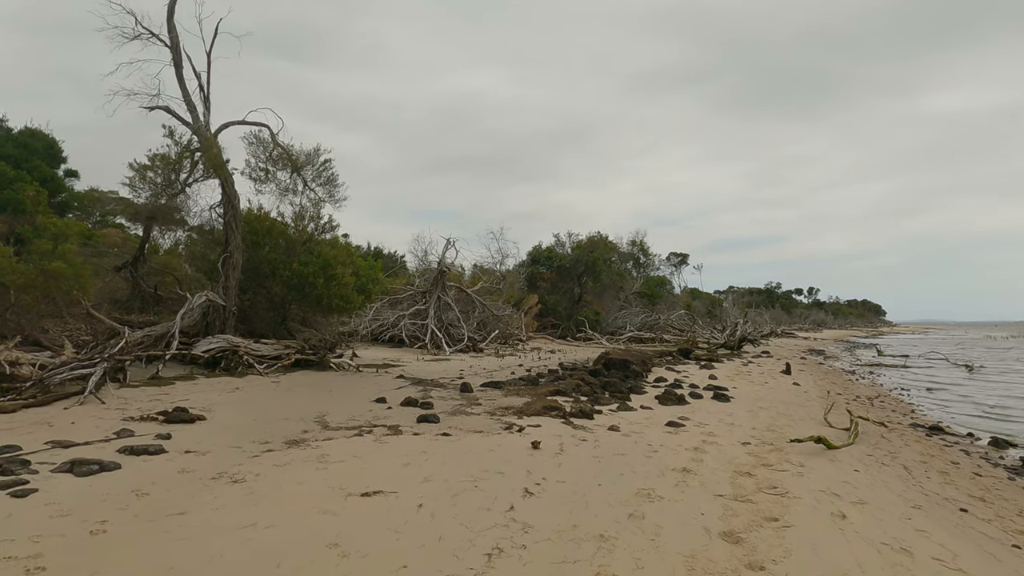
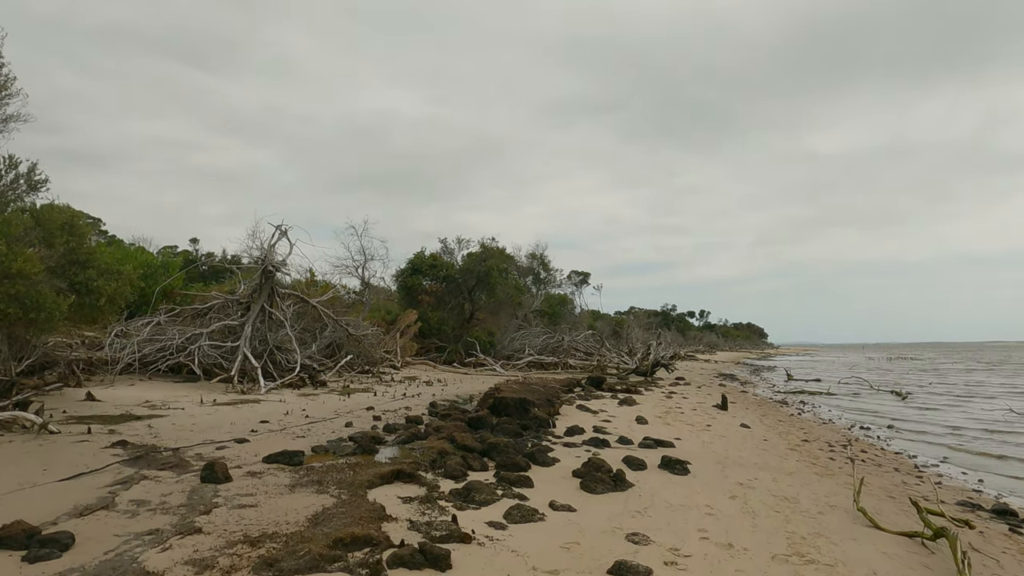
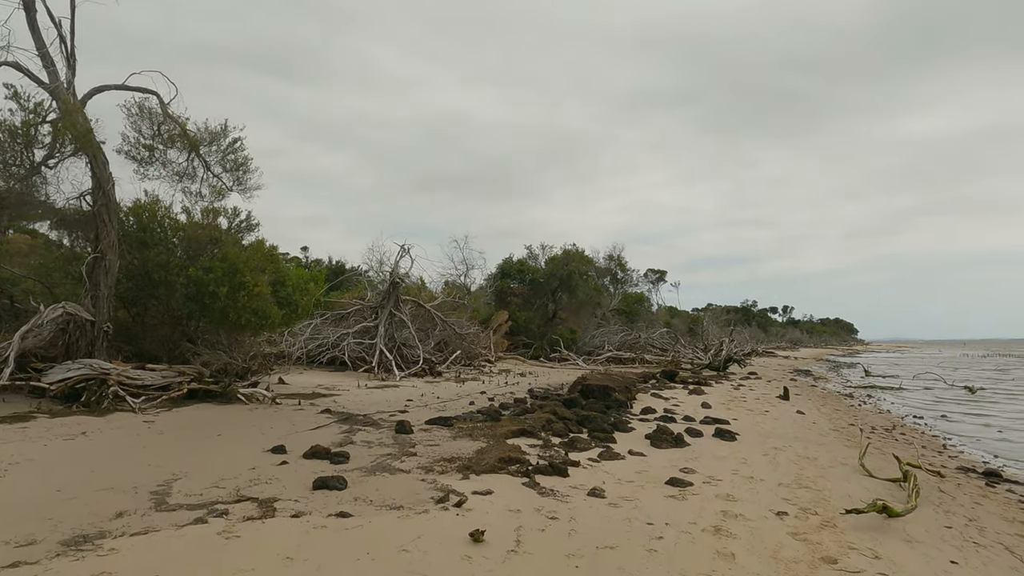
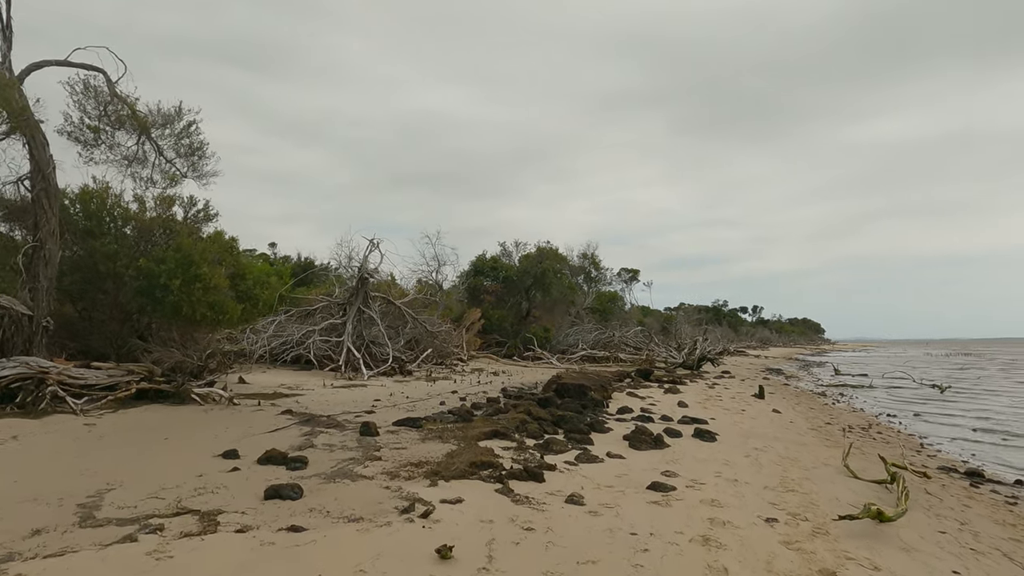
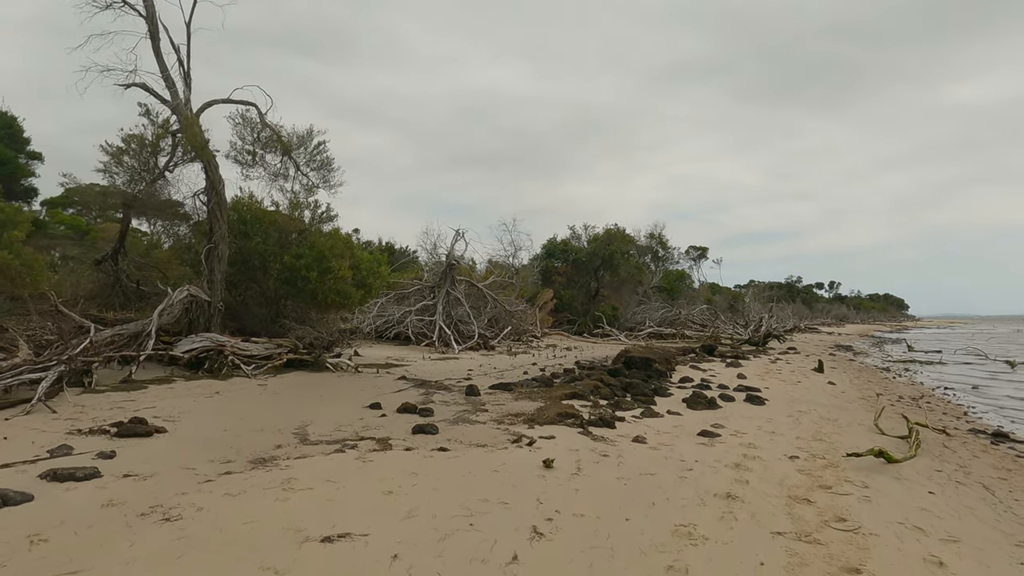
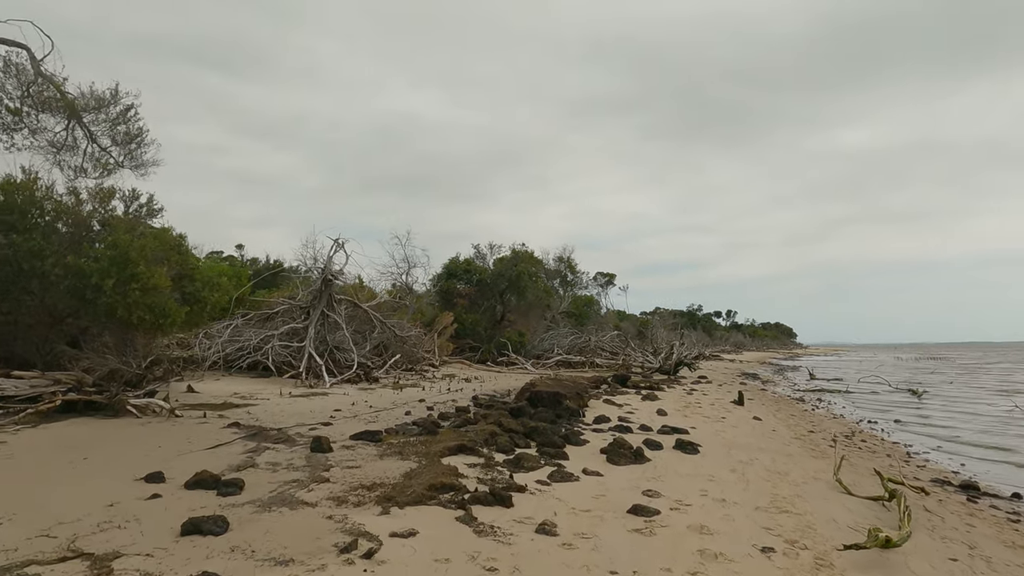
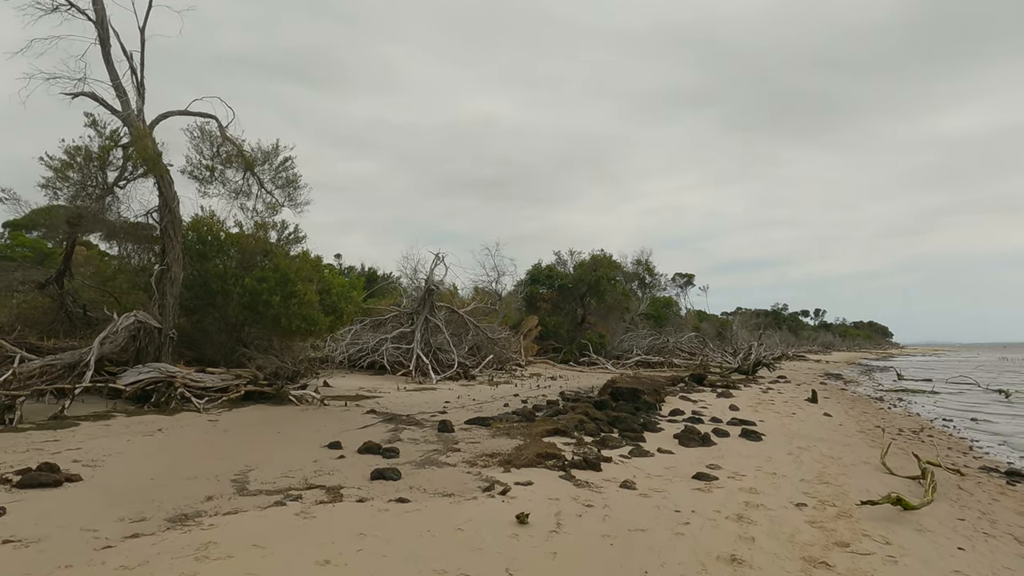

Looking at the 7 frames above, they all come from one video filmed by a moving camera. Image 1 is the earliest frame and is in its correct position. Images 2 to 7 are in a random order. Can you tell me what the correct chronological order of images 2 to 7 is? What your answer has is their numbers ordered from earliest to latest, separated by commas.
5, 7, 3, 4, 6, 2
